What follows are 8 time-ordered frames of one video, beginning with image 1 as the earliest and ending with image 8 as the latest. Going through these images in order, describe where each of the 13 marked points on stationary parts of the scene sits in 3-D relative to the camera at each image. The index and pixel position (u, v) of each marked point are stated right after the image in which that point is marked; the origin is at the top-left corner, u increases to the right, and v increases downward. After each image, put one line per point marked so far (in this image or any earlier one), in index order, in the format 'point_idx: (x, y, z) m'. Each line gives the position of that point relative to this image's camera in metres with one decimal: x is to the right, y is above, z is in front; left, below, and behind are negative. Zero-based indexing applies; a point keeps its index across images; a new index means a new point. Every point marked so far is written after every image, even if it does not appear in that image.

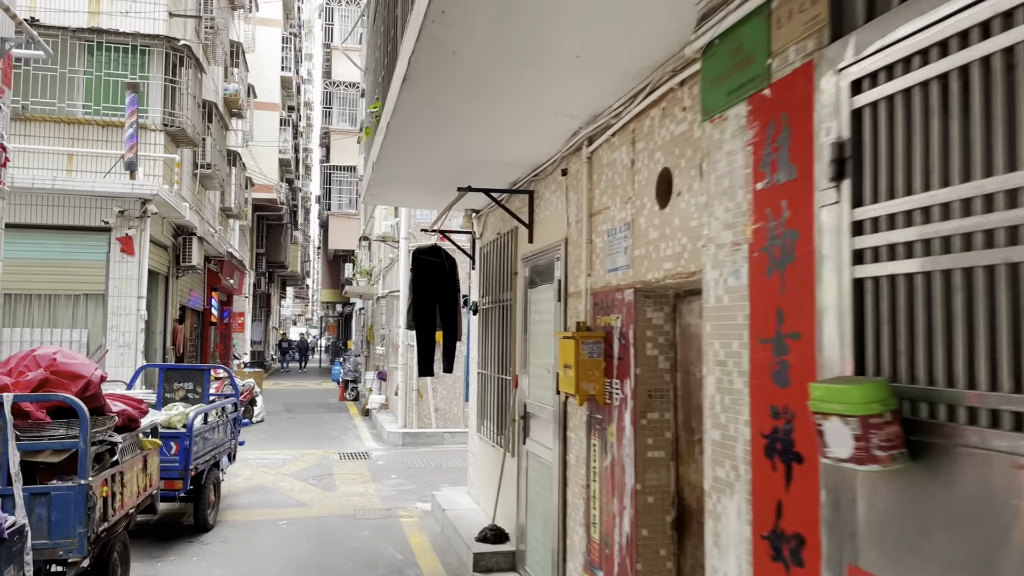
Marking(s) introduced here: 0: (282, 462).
0: (-2.9, -2.2, +9.5) m
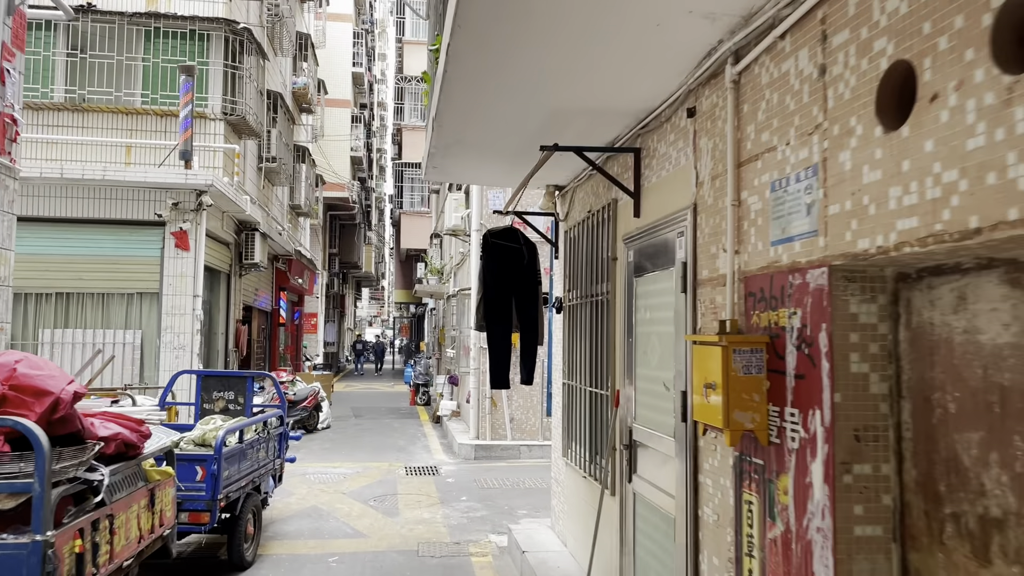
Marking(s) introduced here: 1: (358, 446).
0: (-1.9, -2.1, +8.5) m
1: (-2.3, -2.3, +11.2) m
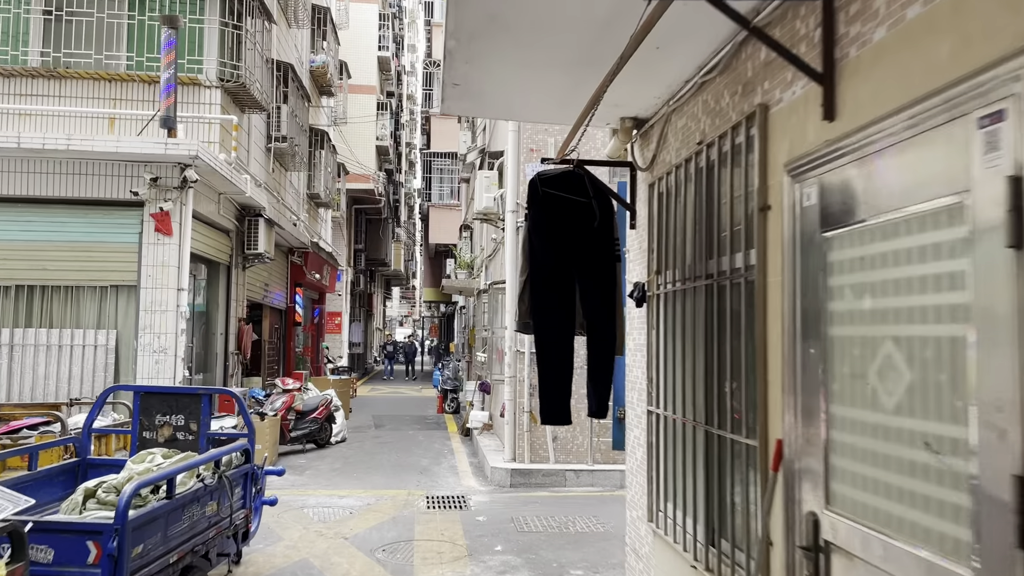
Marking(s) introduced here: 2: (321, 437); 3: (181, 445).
0: (-1.5, -2.0, +6.8) m
1: (-1.7, -2.2, +9.5) m
2: (-2.7, -2.1, +10.6) m
3: (-1.9, -0.9, +4.4) m
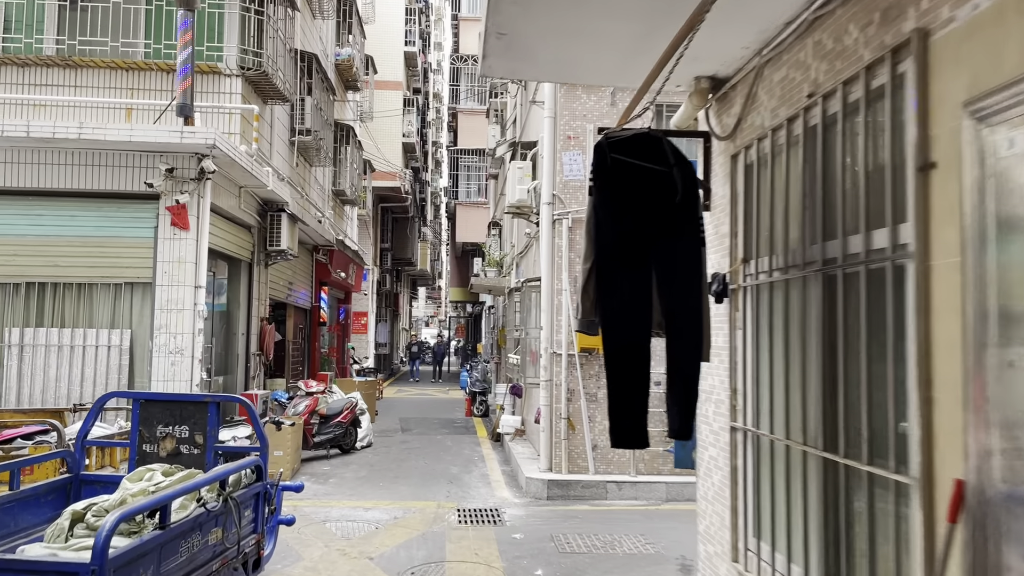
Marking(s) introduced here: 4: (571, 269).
0: (-1.2, -2.0, +6.3) m
1: (-1.3, -2.2, +9.0) m
2: (-2.2, -2.0, +10.1) m
3: (-1.7, -0.9, +3.9) m
4: (+0.6, +0.2, +8.2) m
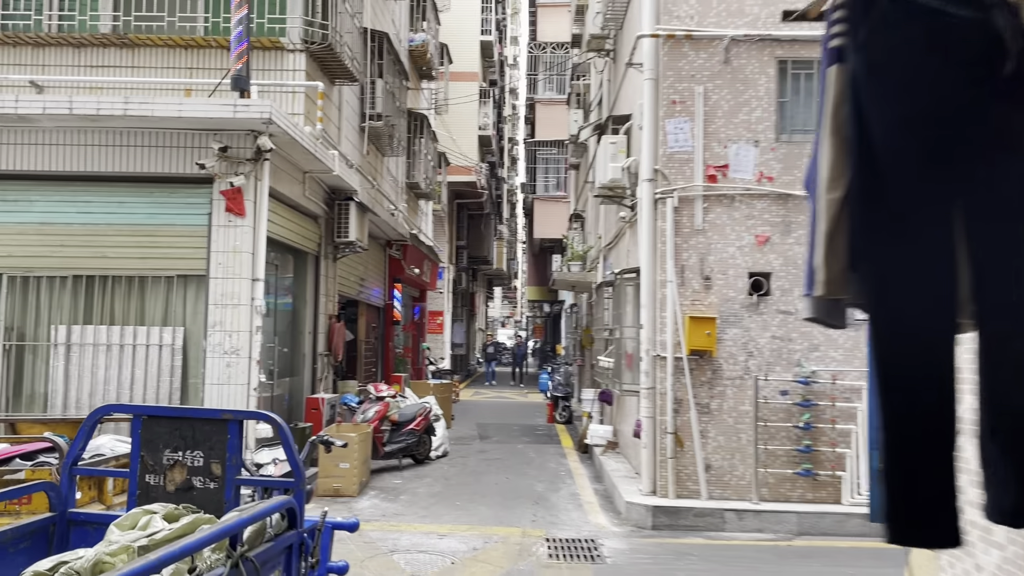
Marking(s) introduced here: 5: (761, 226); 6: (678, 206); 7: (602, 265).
0: (-0.4, -1.9, +5.3) m
1: (-0.4, -2.1, +8.0) m
2: (-1.1, -2.0, +9.2) m
3: (-1.2, -0.8, +2.9) m
4: (+1.5, +0.3, +7.0) m
5: (+2.3, +0.6, +7.0) m
6: (+1.5, +0.8, +7.0) m
7: (+1.3, +0.3, +11.1) m
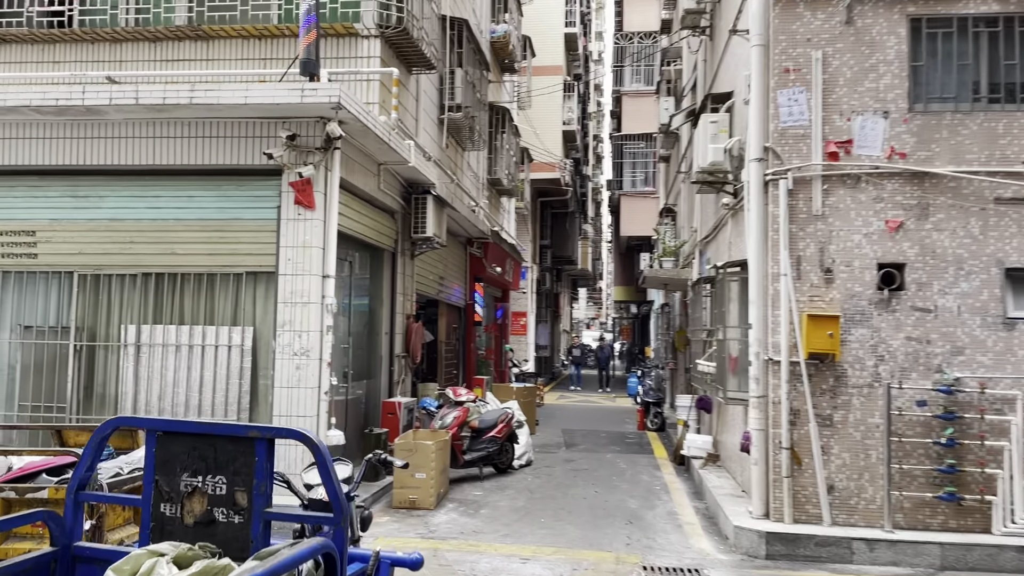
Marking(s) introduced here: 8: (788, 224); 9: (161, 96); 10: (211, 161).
0: (+0.1, -1.9, +4.6) m
1: (+0.5, -2.1, +7.3) m
2: (-0.1, -2.0, +8.6) m
3: (-0.9, -0.8, +2.3) m
4: (+2.2, +0.3, +6.1) m
5: (+3.0, +0.6, +6.1) m
6: (+2.3, +0.8, +6.1) m
7: (+2.5, +0.4, +10.2) m
8: (+2.2, +0.5, +6.1) m
9: (-2.9, +1.6, +6.3) m
10: (-2.6, +1.1, +6.7) m
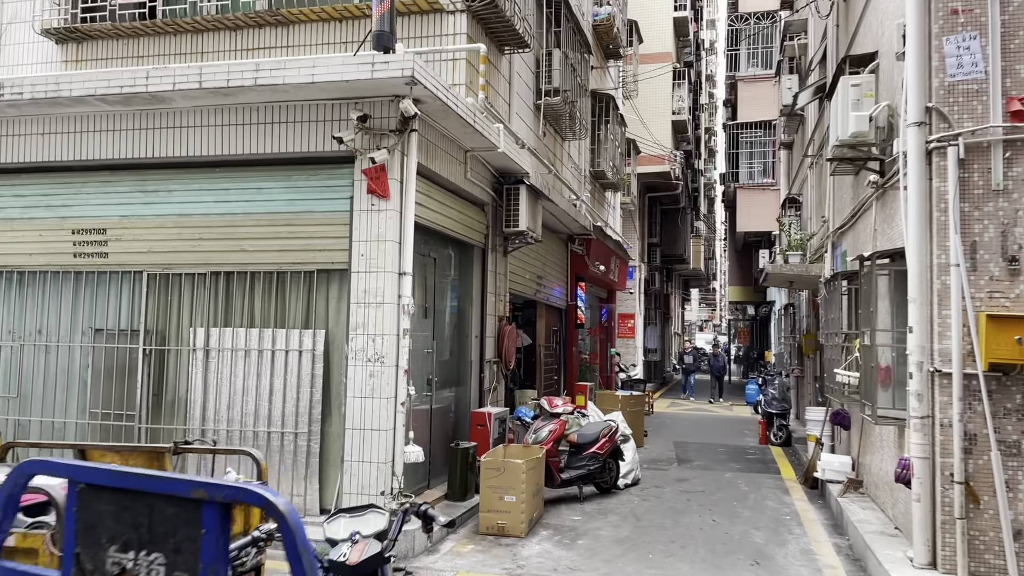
0: (+0.6, -1.9, +3.7) m
1: (+1.4, -2.1, +6.3) m
2: (+0.9, -1.9, +7.7) m
3: (-0.7, -0.7, +1.6) m
4: (+2.9, +0.4, +4.9) m
5: (+3.7, +0.7, +4.7) m
6: (+2.9, +0.8, +4.9) m
7: (+3.7, +0.4, +8.9) m
8: (+2.9, +0.5, +4.9) m
9: (-2.2, +1.6, +5.8) m
10: (-1.9, +1.1, +6.1) m
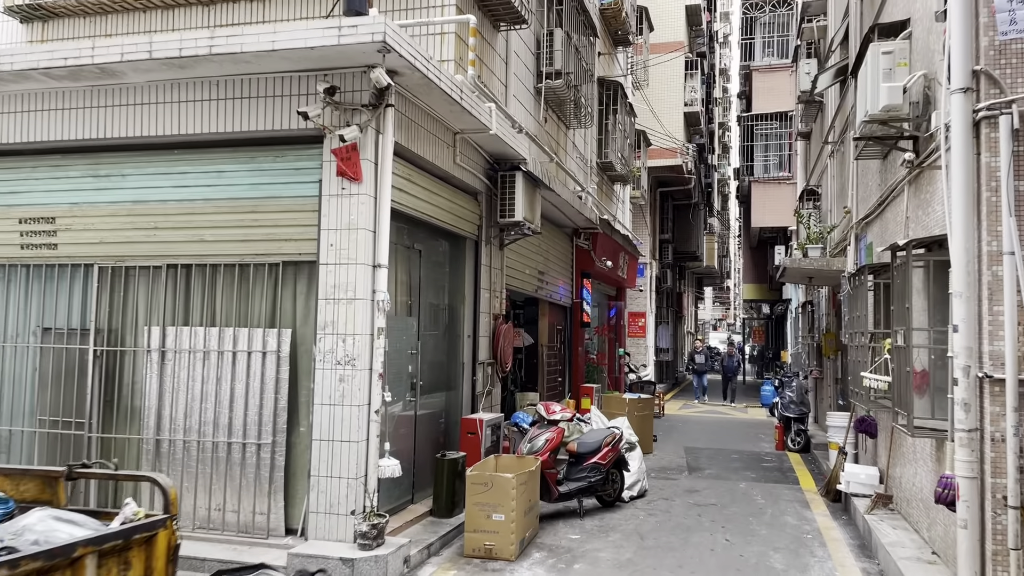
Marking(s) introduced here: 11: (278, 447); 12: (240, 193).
0: (+0.5, -1.8, +3.1) m
1: (+1.3, -2.0, +5.6) m
2: (+0.9, -1.9, +7.0) m
3: (-0.9, -0.7, +1.0) m
4: (+2.8, +0.4, +4.2) m
5: (+3.5, +0.7, +4.0) m
6: (+2.8, +0.9, +4.2) m
7: (+3.7, +0.5, +8.2) m
8: (+2.8, +0.6, +4.2) m
9: (-2.3, +1.6, +5.2) m
10: (-1.9, +1.2, +5.5) m
11: (-1.6, -1.1, +5.3) m
12: (-2.0, +0.7, +5.6) m
